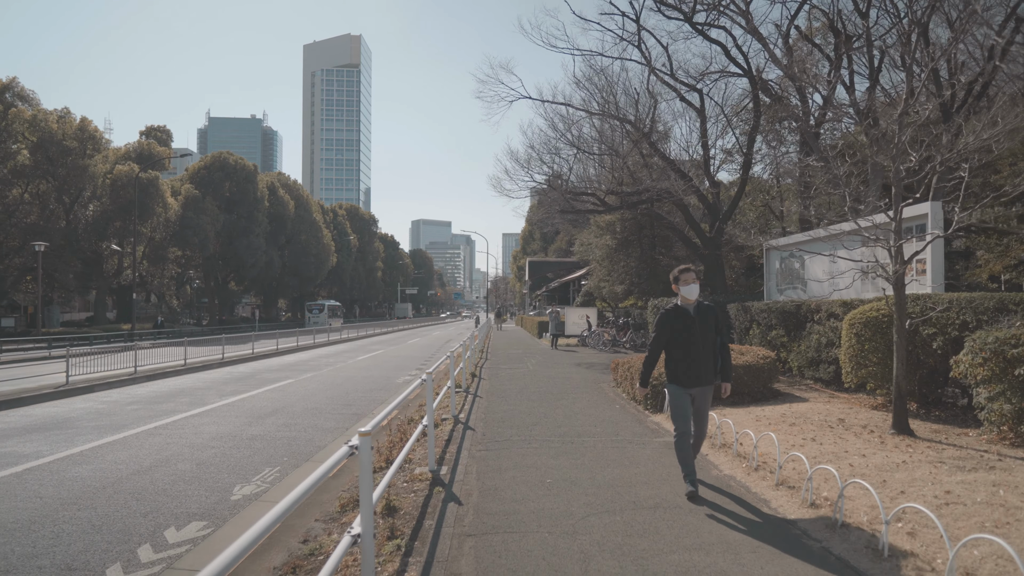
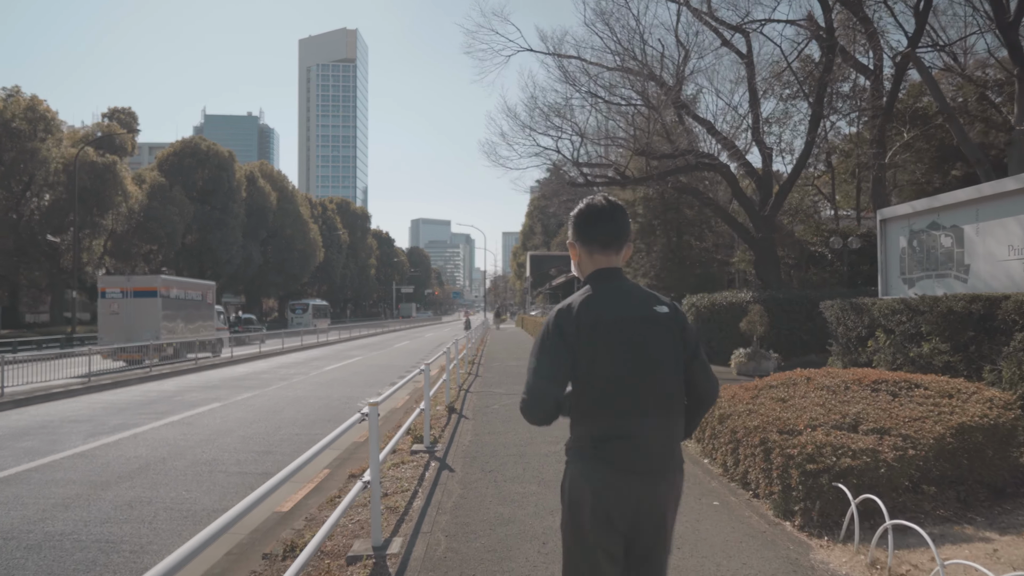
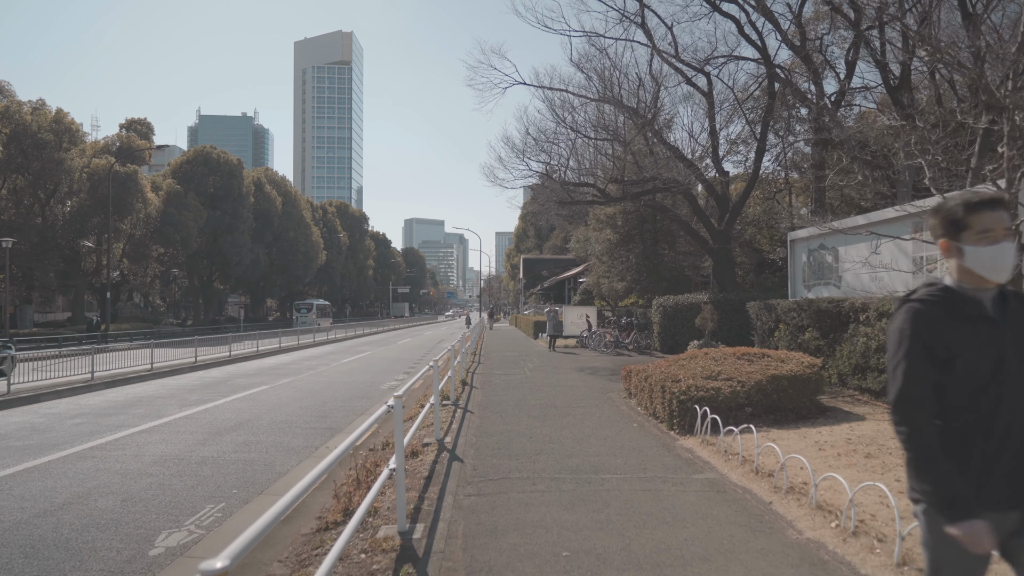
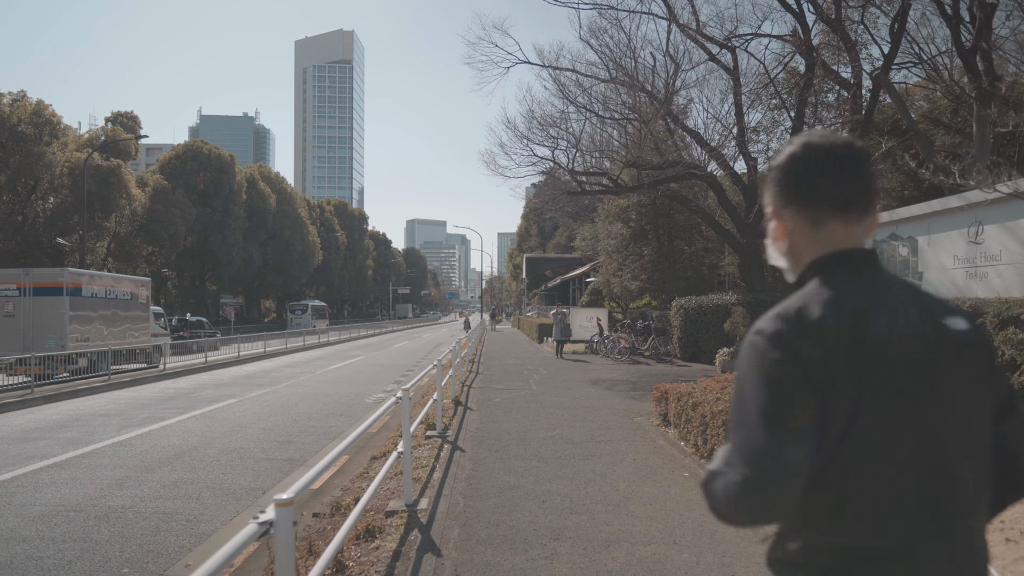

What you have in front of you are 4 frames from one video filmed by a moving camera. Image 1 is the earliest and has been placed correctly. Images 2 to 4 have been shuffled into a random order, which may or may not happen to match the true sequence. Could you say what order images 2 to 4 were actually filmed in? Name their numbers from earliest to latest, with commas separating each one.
3, 4, 2
